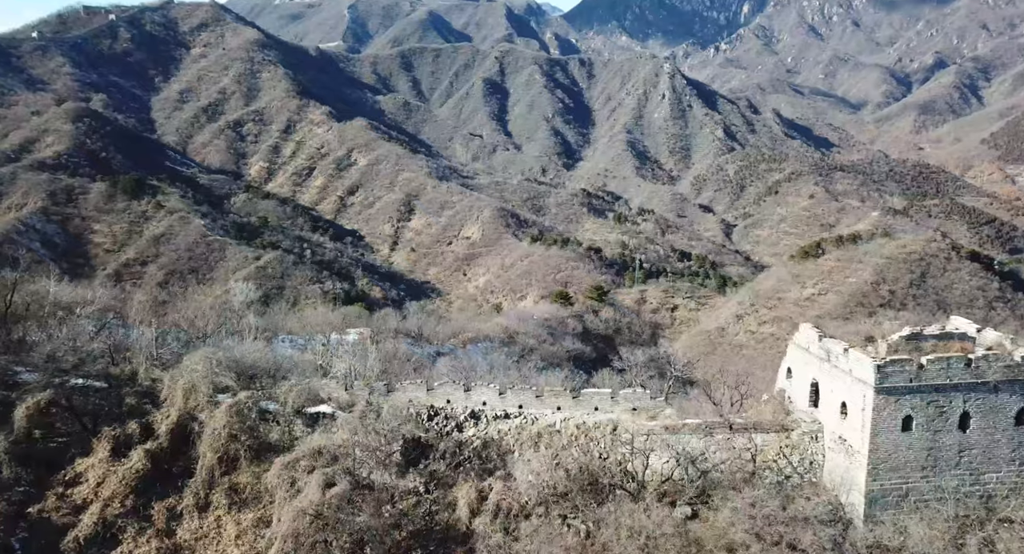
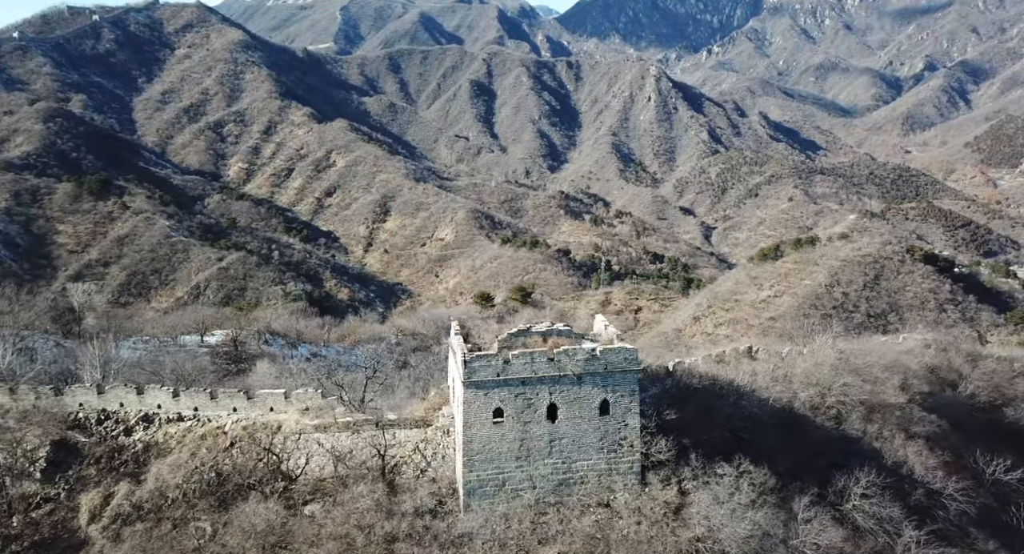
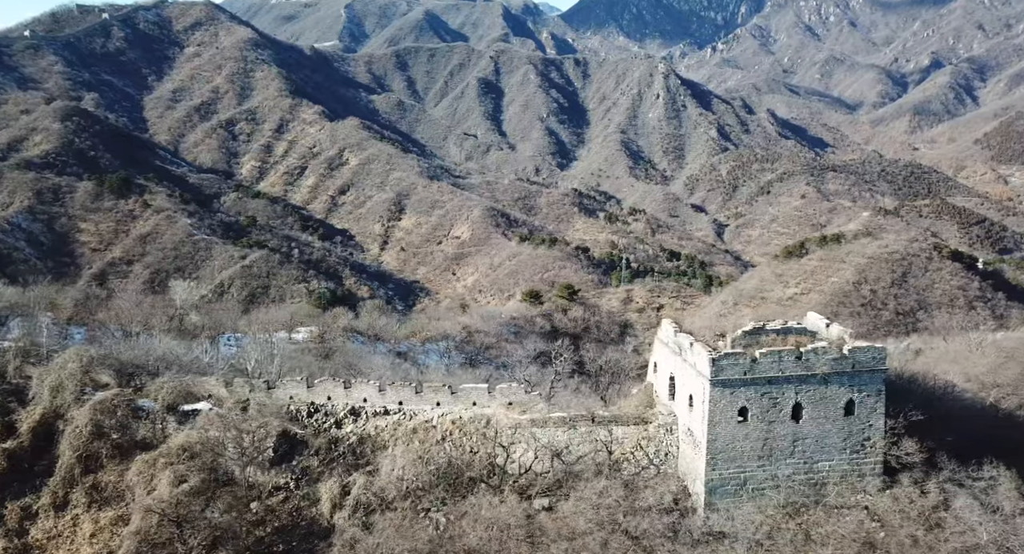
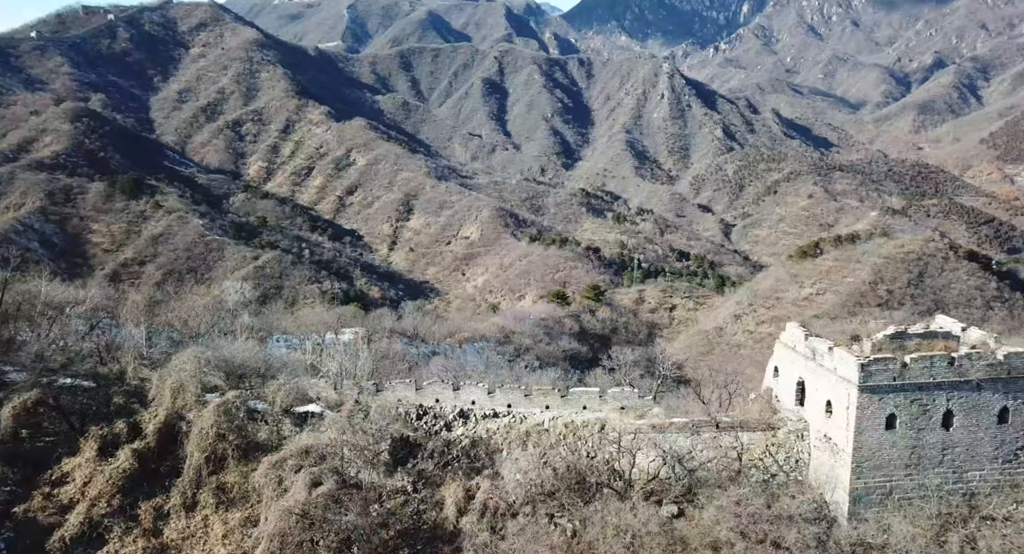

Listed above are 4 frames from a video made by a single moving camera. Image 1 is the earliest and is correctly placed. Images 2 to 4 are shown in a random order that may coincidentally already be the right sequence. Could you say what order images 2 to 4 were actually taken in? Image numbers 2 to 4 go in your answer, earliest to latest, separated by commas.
4, 3, 2
